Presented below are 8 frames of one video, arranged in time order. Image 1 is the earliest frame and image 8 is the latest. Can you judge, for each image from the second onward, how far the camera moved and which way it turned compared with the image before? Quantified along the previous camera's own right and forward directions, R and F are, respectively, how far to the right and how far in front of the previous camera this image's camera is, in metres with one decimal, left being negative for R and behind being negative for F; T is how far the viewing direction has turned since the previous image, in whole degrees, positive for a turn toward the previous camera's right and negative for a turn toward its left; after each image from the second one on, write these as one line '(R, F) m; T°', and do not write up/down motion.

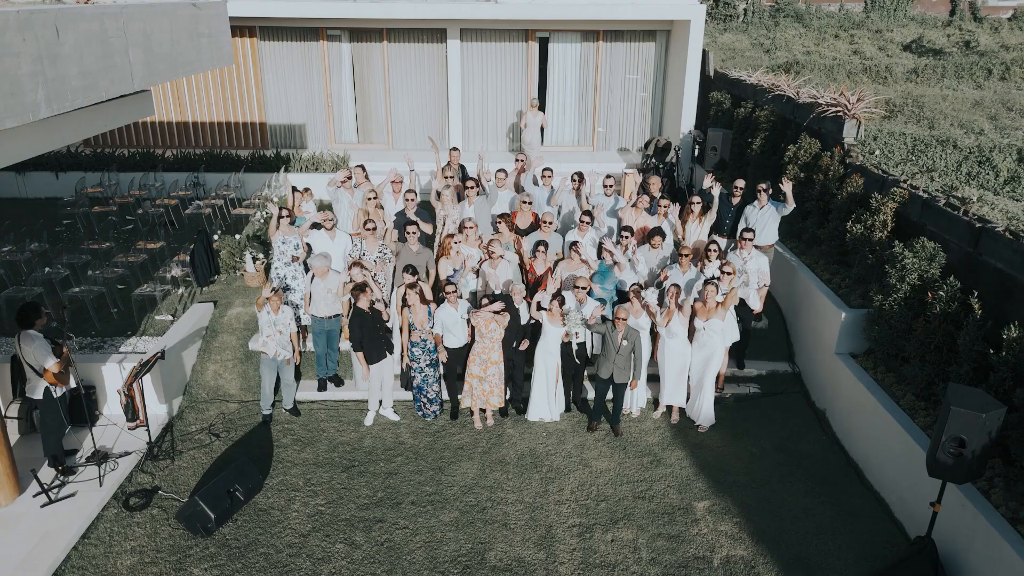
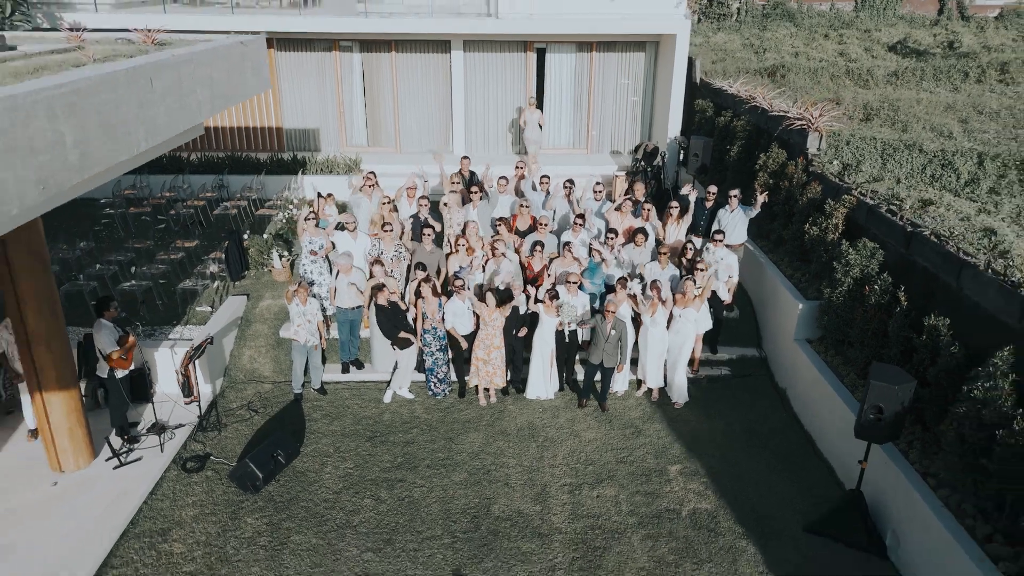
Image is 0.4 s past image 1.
(0.0, -0.9) m; 0°
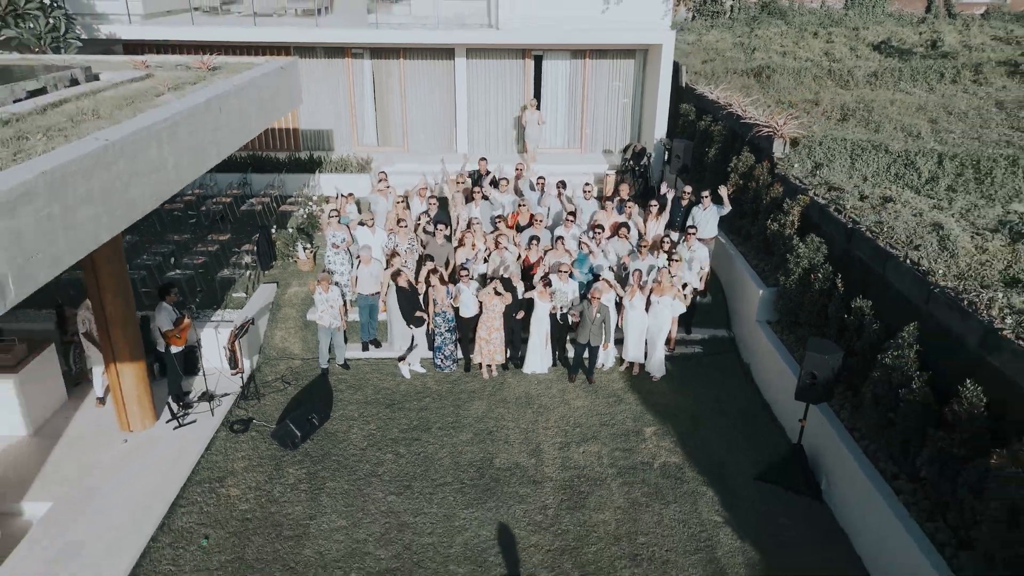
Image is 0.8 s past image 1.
(0.0, -1.0) m; 0°
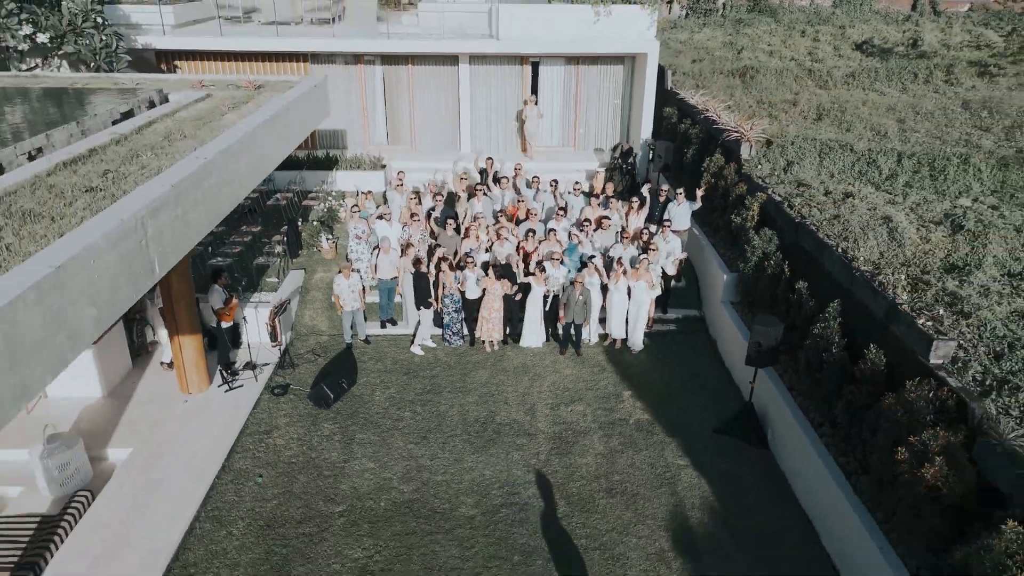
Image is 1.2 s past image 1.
(0.0, -1.2) m; 0°
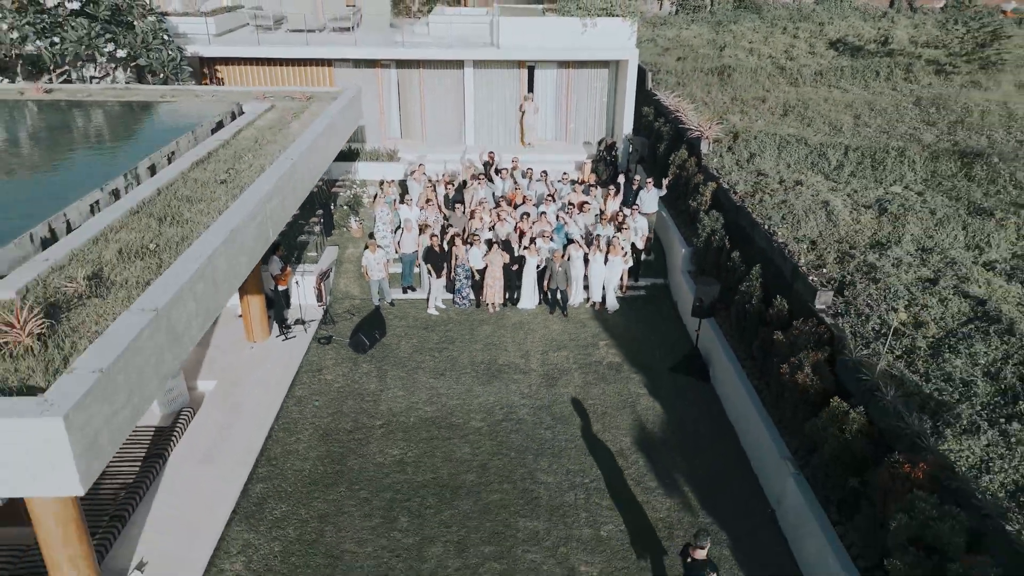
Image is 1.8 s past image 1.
(0.0, -2.1) m; 0°
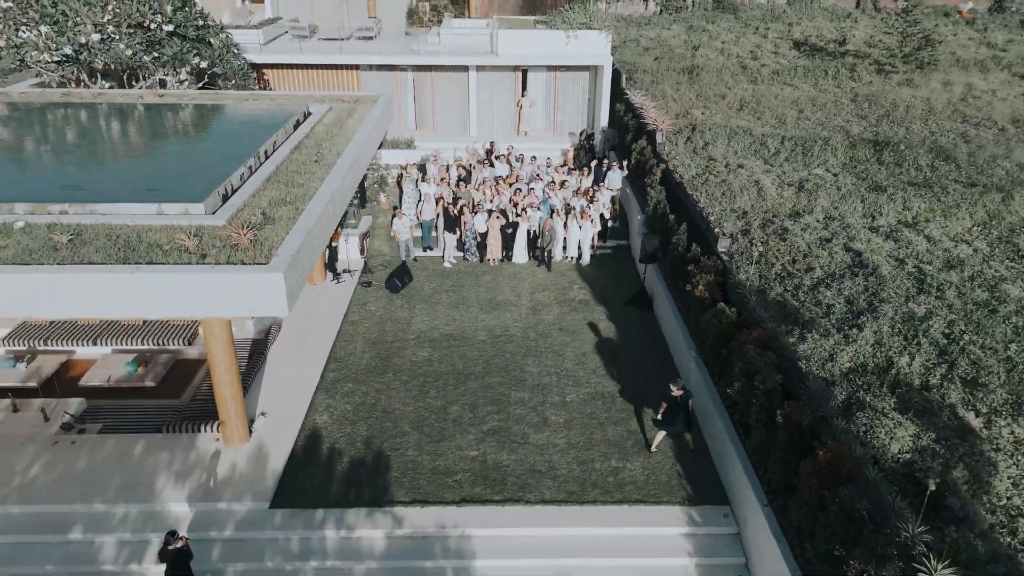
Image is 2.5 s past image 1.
(+0.1, -3.4) m; 0°
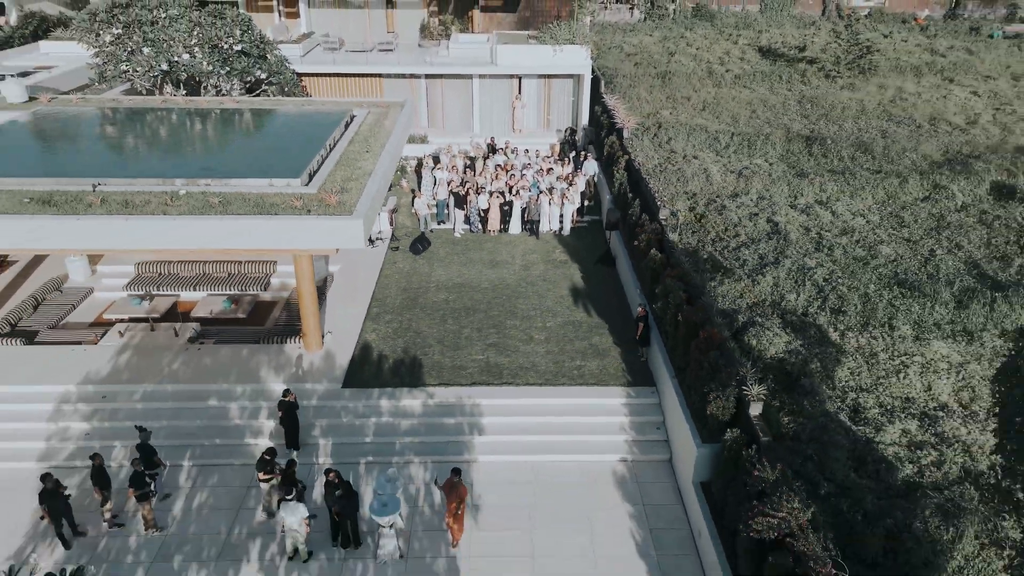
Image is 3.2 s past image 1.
(+0.1, -3.9) m; 0°
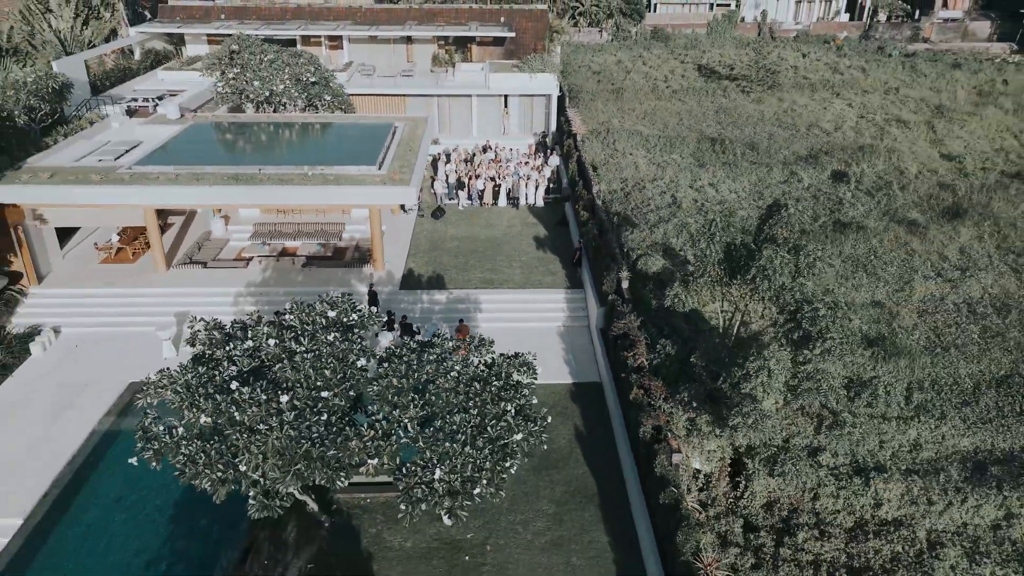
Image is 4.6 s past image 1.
(+0.2, -8.7) m; +1°
